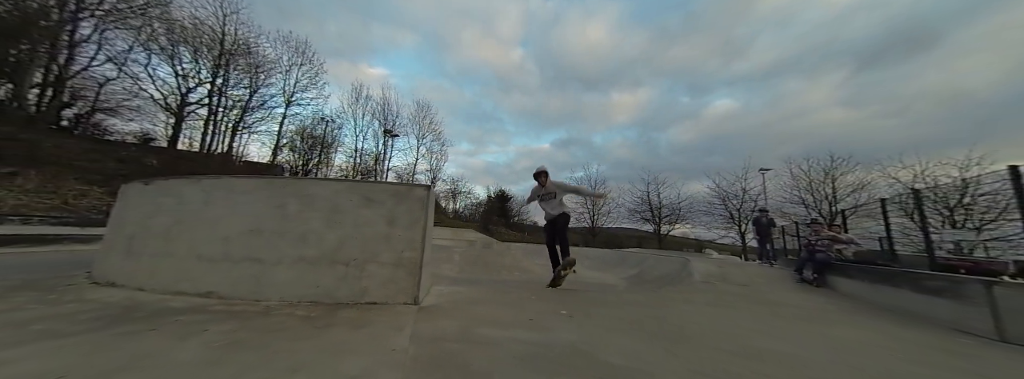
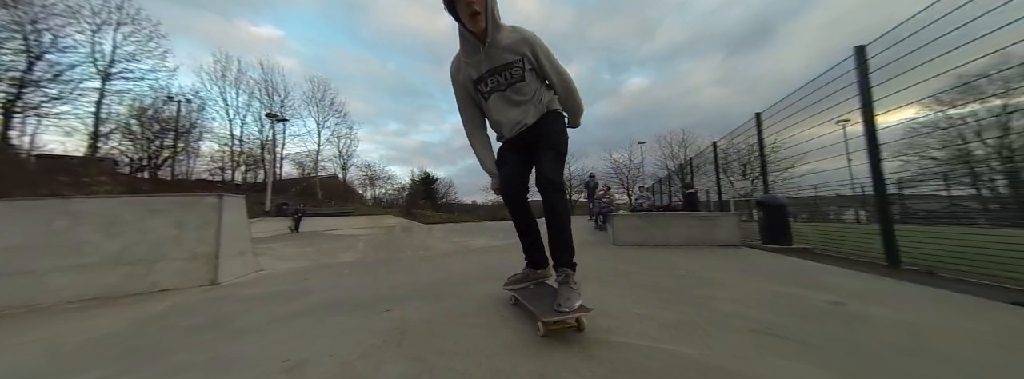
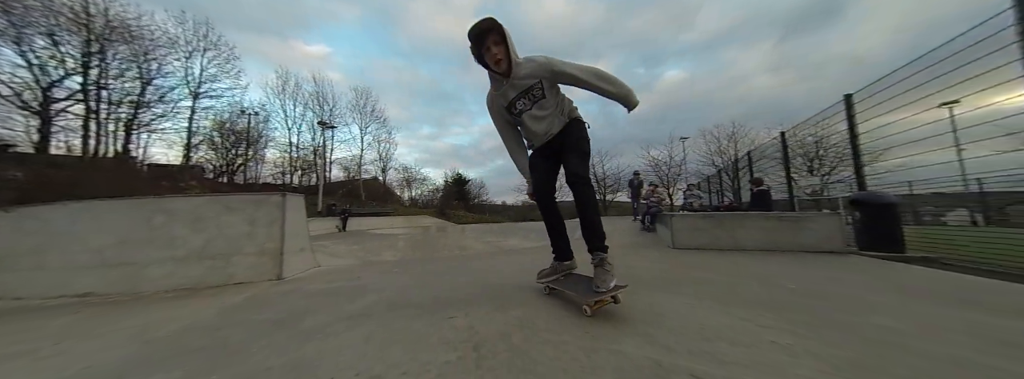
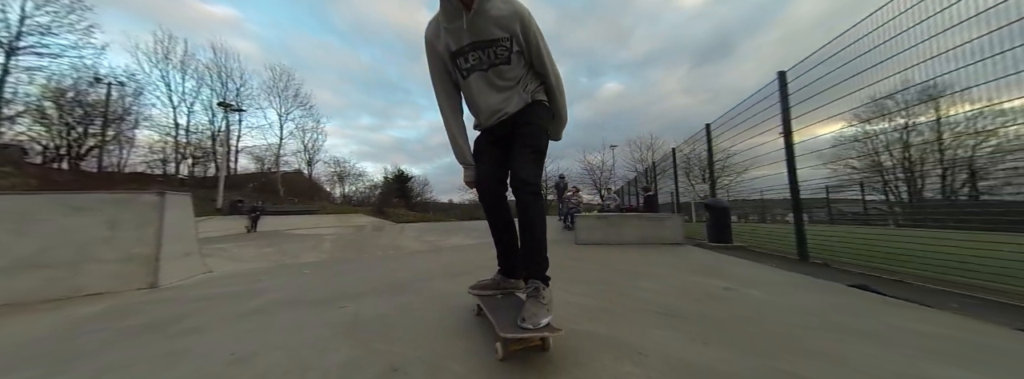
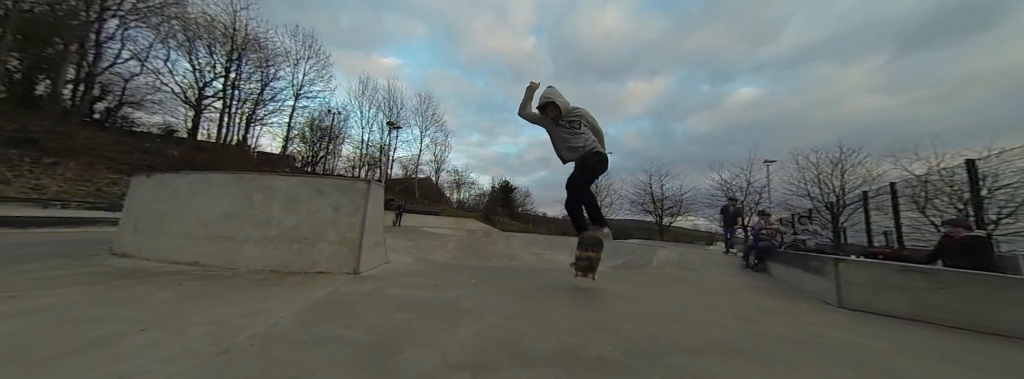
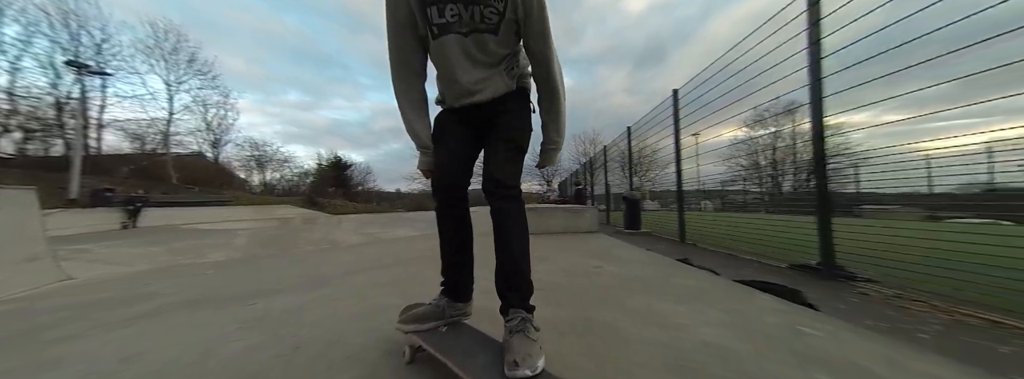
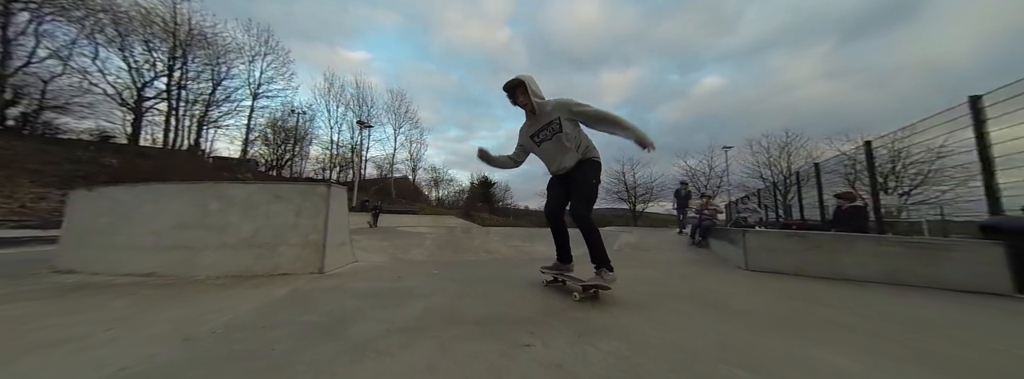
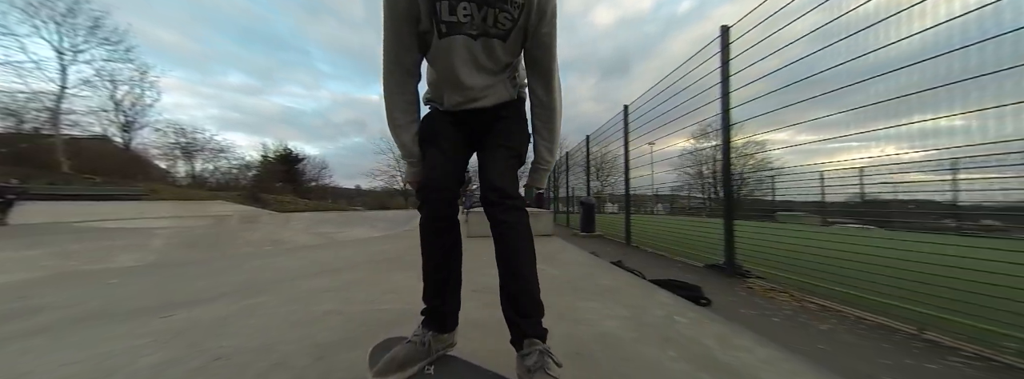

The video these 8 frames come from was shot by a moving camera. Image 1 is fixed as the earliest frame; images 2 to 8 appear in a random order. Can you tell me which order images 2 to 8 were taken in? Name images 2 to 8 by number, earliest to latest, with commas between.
5, 7, 3, 2, 4, 6, 8
